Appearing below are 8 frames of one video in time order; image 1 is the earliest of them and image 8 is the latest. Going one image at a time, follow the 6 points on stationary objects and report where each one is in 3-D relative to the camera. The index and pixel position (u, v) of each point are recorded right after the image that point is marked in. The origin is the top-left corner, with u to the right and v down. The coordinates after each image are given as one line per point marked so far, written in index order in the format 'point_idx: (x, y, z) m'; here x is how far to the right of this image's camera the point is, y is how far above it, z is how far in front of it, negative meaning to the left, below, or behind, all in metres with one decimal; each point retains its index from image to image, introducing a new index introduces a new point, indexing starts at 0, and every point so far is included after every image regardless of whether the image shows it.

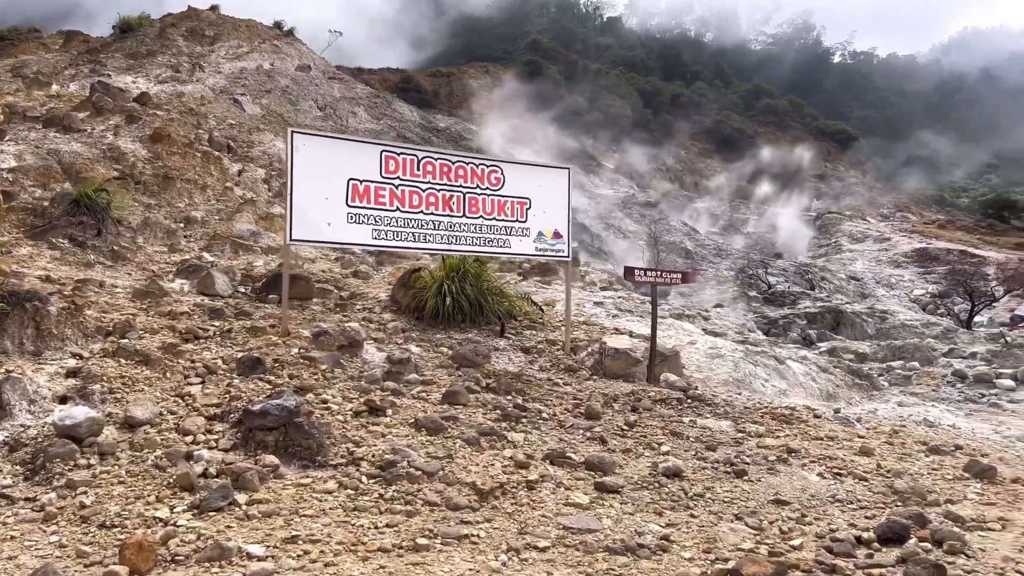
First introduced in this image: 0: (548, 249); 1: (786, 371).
0: (+0.3, +0.3, +6.8) m
1: (+2.5, -0.8, +7.7) m
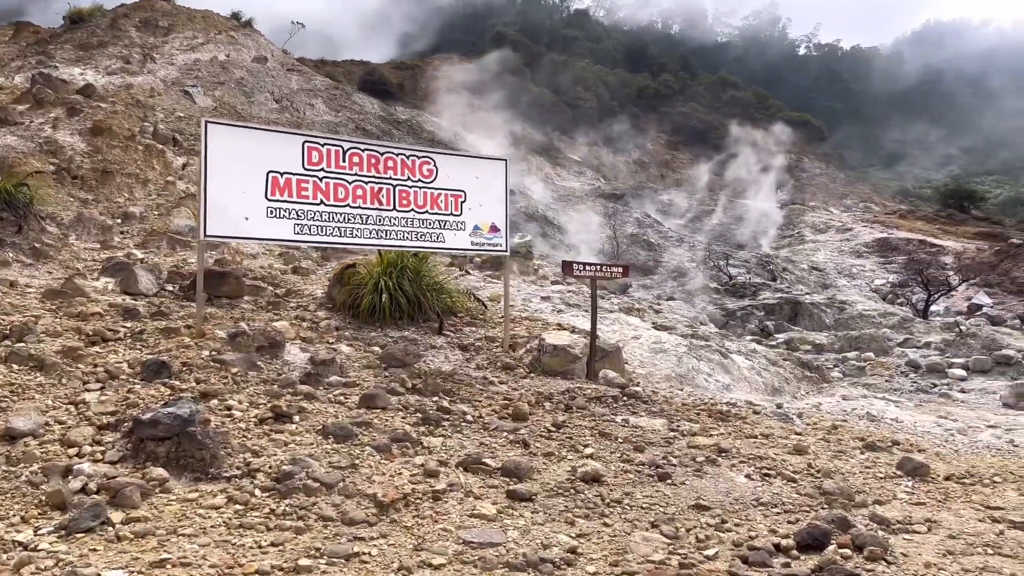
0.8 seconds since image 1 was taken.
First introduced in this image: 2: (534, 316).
0: (-0.2, +0.4, +6.5) m
1: (+2.0, -0.7, +7.5) m
2: (+0.2, -0.3, +7.9) m
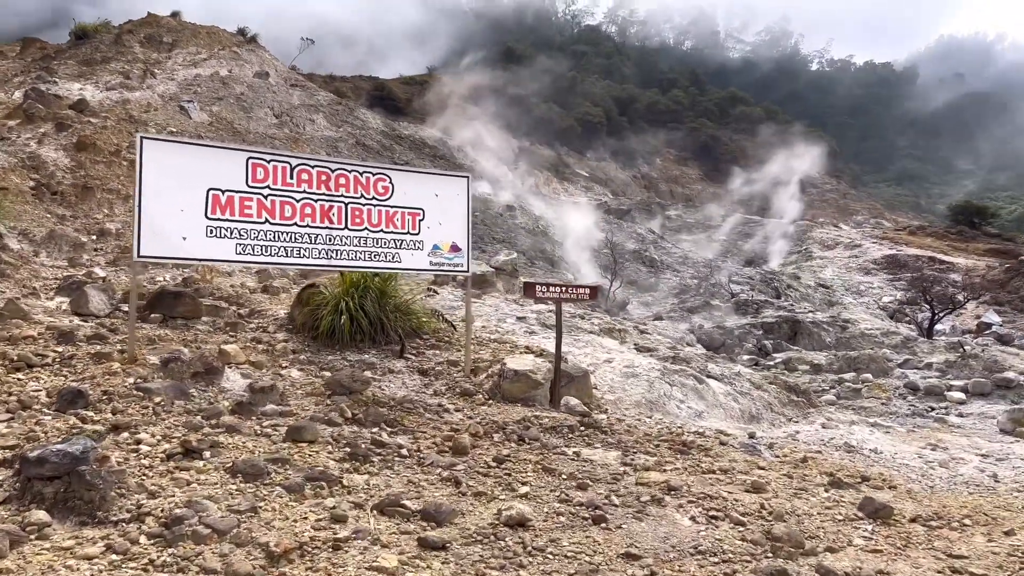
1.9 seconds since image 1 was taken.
0: (-0.5, +0.2, +6.3) m
1: (+1.7, -0.9, +7.2) m
2: (-0.1, -0.5, +7.6) m
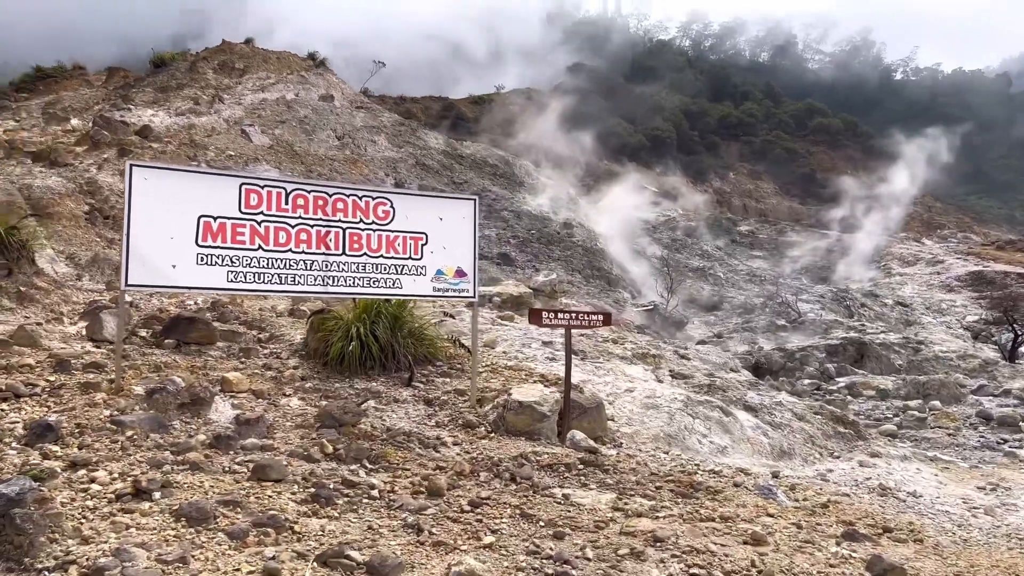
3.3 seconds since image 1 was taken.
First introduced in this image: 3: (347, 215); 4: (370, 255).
0: (-0.5, 0.0, +6.1) m
1: (+1.8, -1.1, +6.8) m
2: (+0.1, -0.7, +7.3) m
3: (-1.2, +0.5, +5.7) m
4: (-1.0, +0.2, +5.8) m
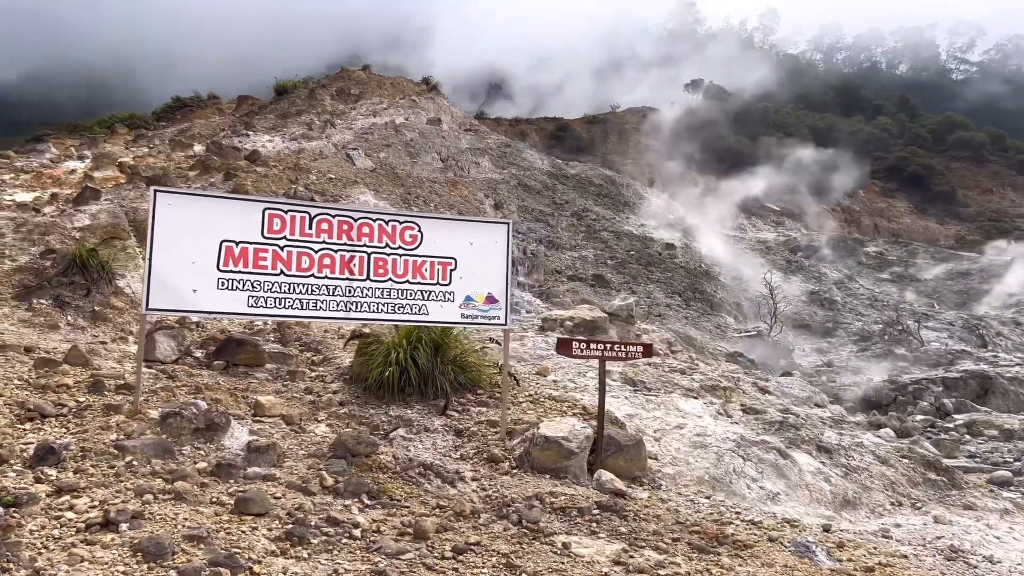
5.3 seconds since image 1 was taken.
0: (-0.2, -0.2, +5.9) m
1: (+2.1, -1.4, +6.2) m
2: (+0.5, -0.9, +7.0) m
3: (-1.0, +0.3, +5.6) m
4: (-0.8, +0.1, +5.7) m
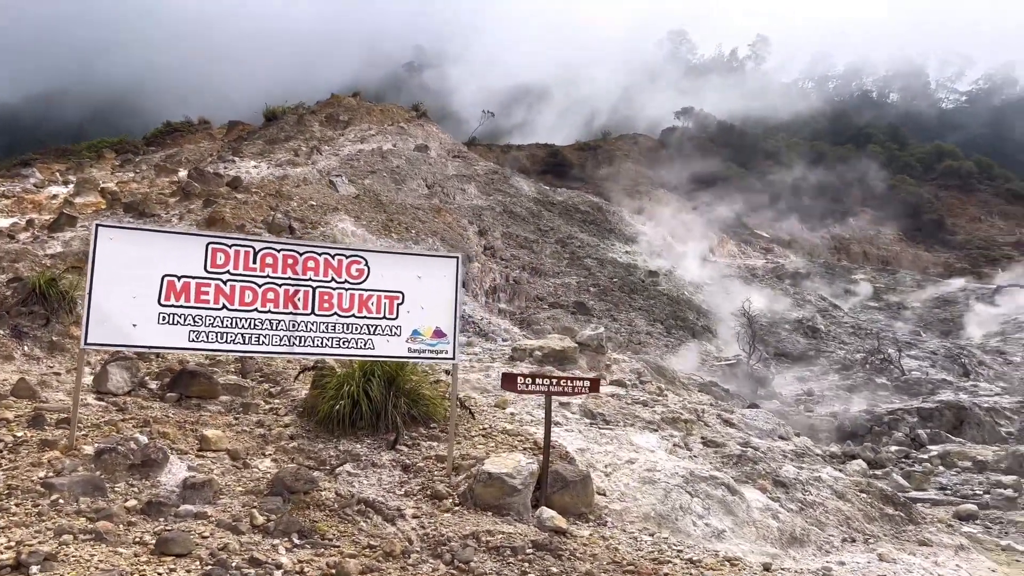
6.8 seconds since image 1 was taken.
0: (-0.6, -0.5, +5.9) m
1: (+1.7, -1.6, +6.2) m
2: (+0.1, -1.2, +7.0) m
3: (-1.3, +0.1, +5.6) m
4: (-1.2, -0.2, +5.7) m
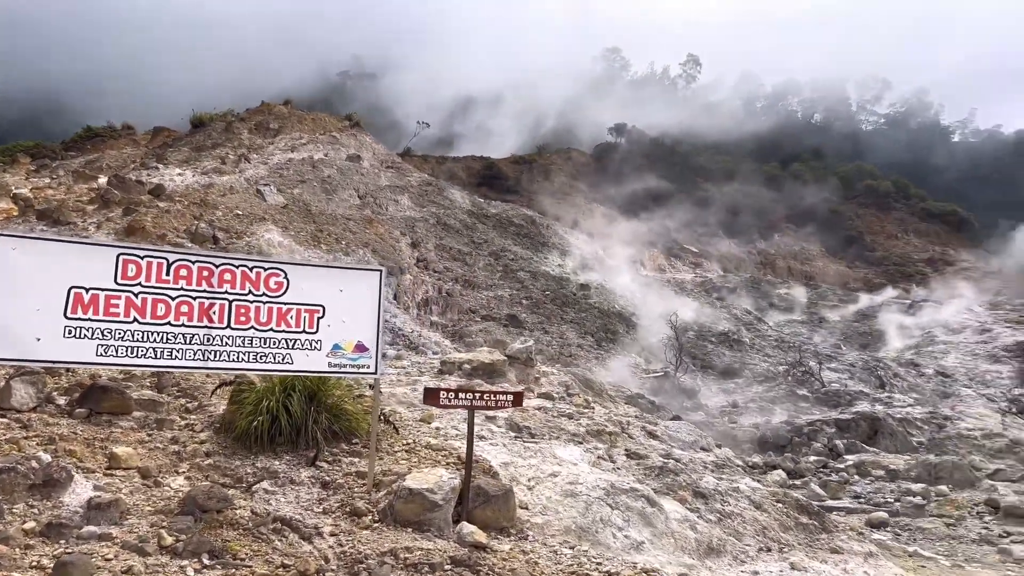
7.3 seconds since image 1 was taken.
0: (-1.2, -0.5, +5.8) m
1: (+1.1, -1.8, +6.3) m
2: (-0.6, -1.3, +6.9) m
3: (-1.9, 0.0, +5.5) m
4: (-1.7, -0.3, +5.5) m
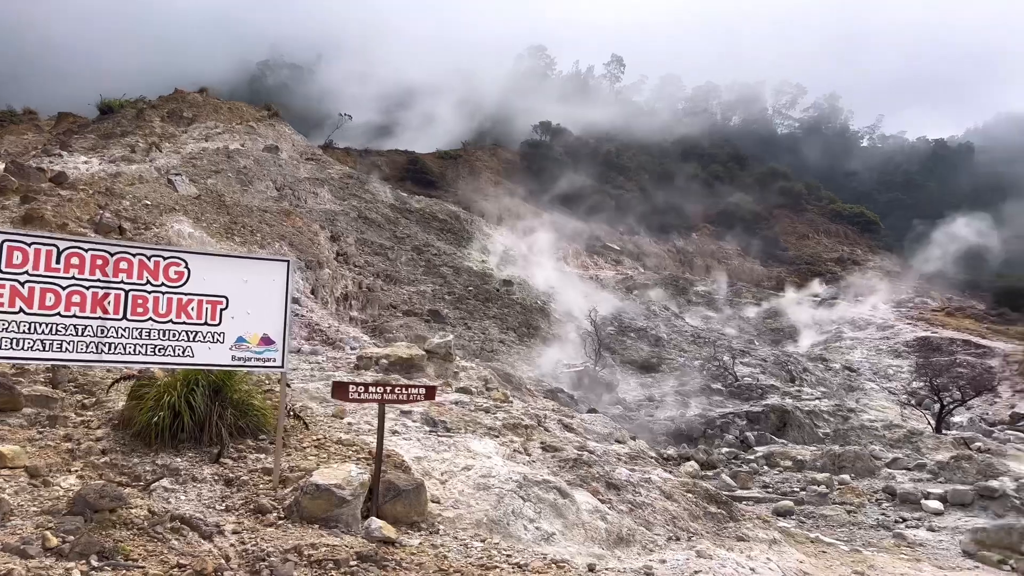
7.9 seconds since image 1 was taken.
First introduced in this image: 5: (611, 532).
0: (-1.8, -0.5, +5.6) m
1: (+0.5, -1.7, +6.3) m
2: (-1.3, -1.3, +6.8) m
3: (-2.5, +0.1, +5.3) m
4: (-2.3, -0.2, +5.3) m
5: (+0.8, -1.9, +6.3) m
